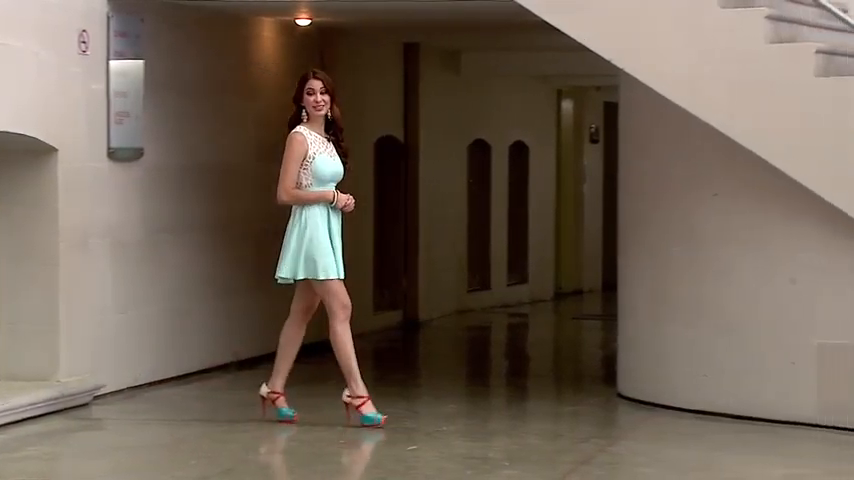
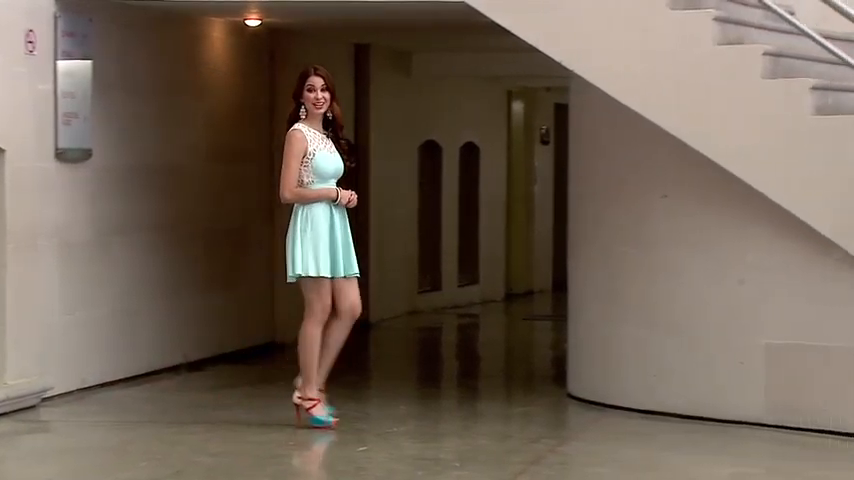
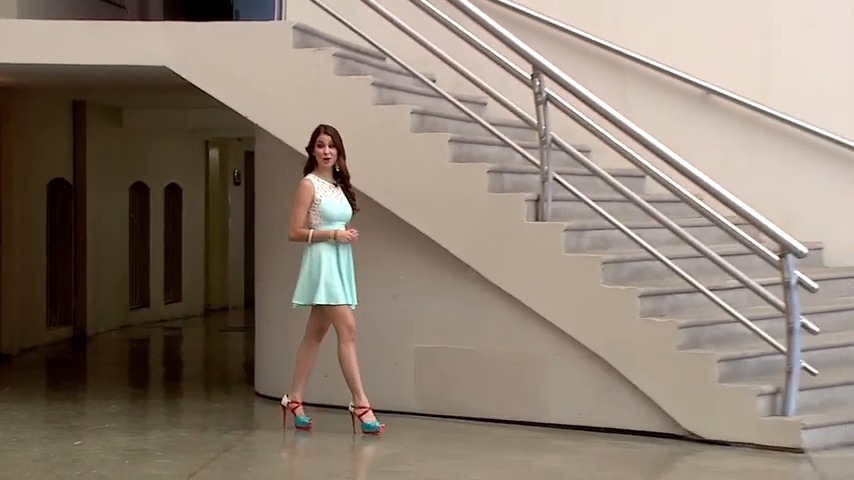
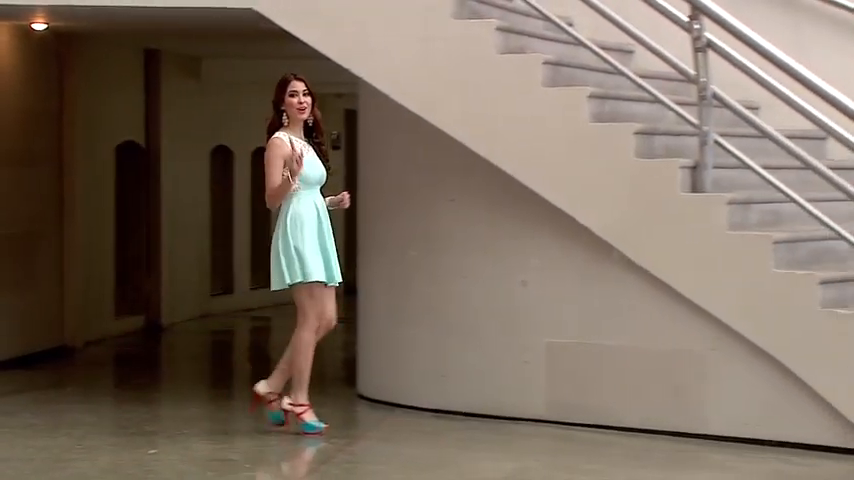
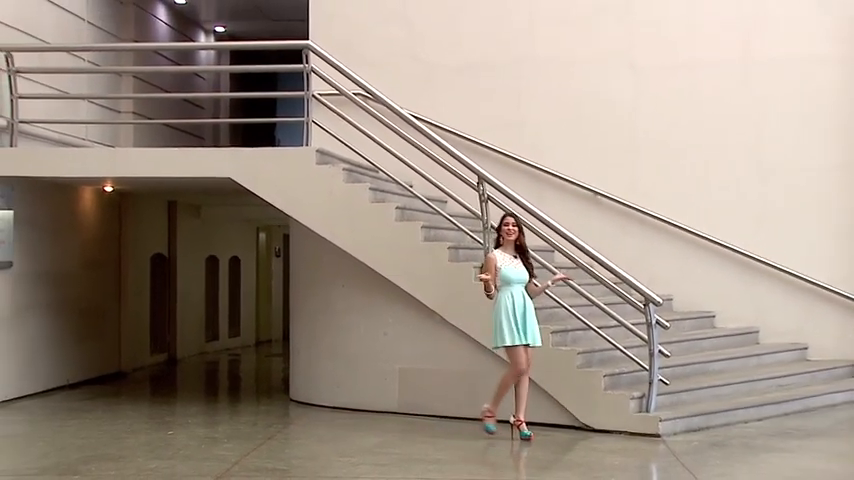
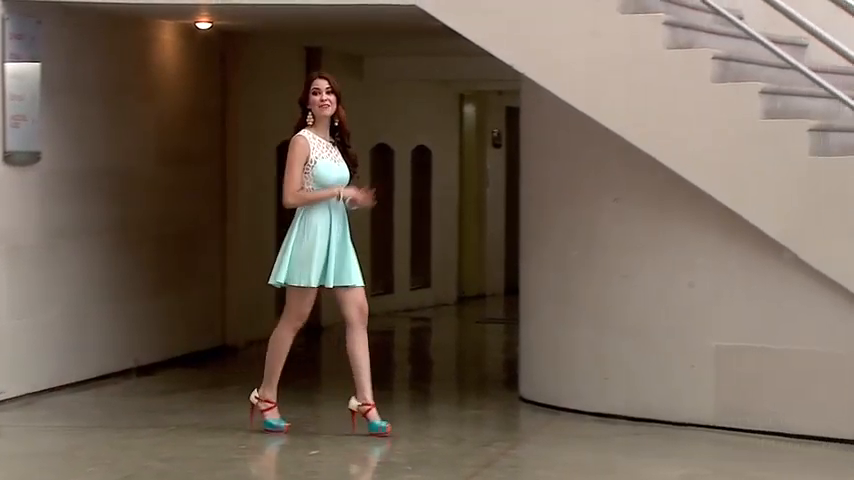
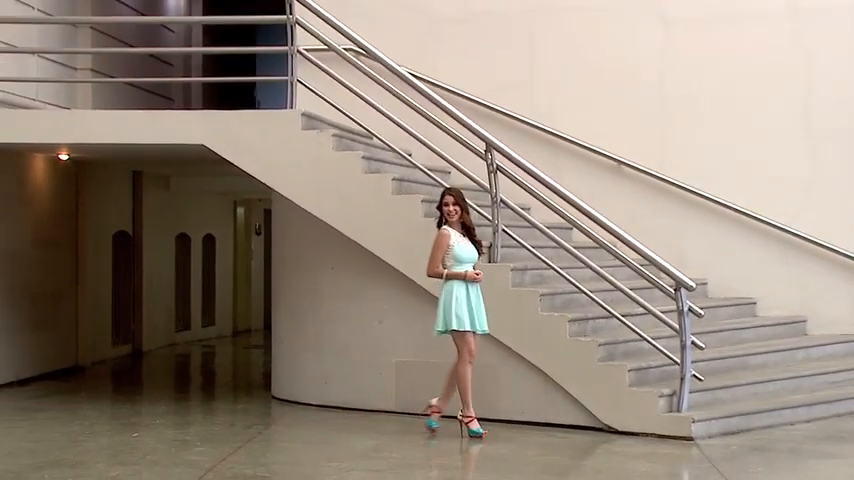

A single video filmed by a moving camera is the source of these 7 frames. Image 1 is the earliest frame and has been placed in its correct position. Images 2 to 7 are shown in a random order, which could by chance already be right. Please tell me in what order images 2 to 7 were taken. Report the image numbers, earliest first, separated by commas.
2, 6, 4, 3, 7, 5
